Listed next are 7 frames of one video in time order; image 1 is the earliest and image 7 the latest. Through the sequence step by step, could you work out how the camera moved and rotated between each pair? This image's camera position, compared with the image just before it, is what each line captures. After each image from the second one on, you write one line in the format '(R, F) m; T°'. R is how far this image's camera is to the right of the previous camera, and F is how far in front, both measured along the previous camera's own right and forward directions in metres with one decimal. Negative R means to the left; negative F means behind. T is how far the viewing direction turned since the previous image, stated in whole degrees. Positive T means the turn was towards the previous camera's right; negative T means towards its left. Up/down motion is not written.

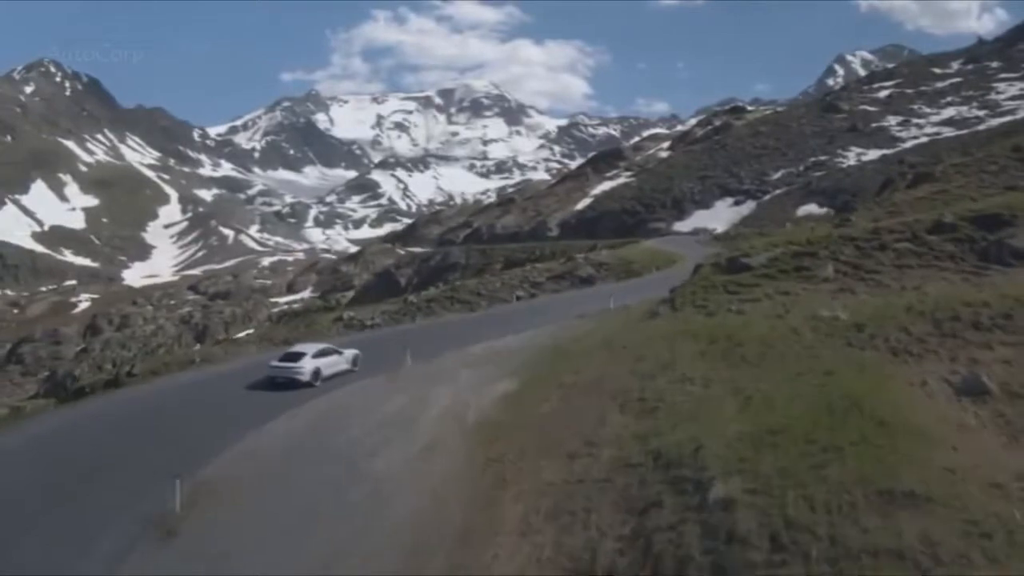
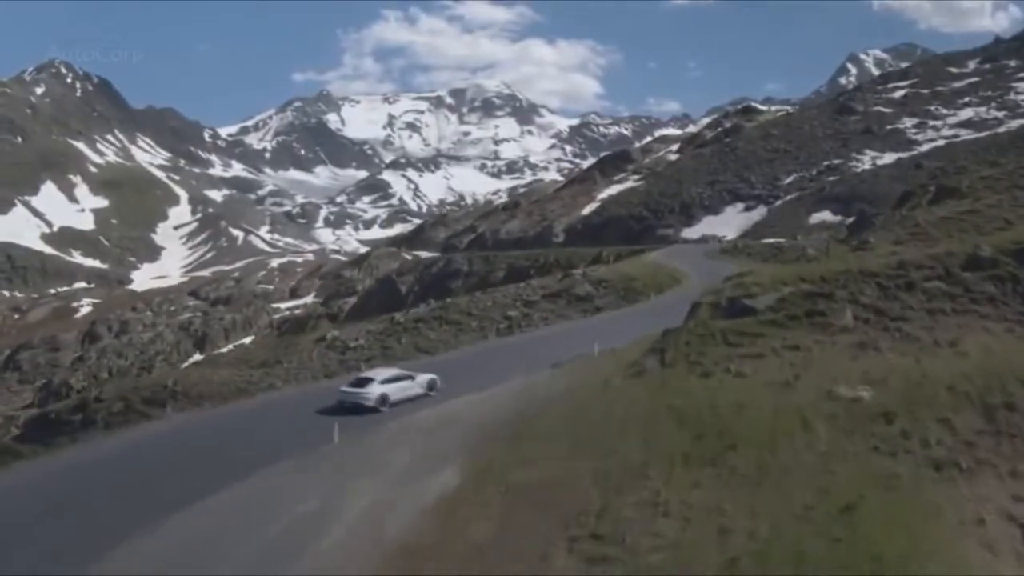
(+0.8, +3.2) m; -1°
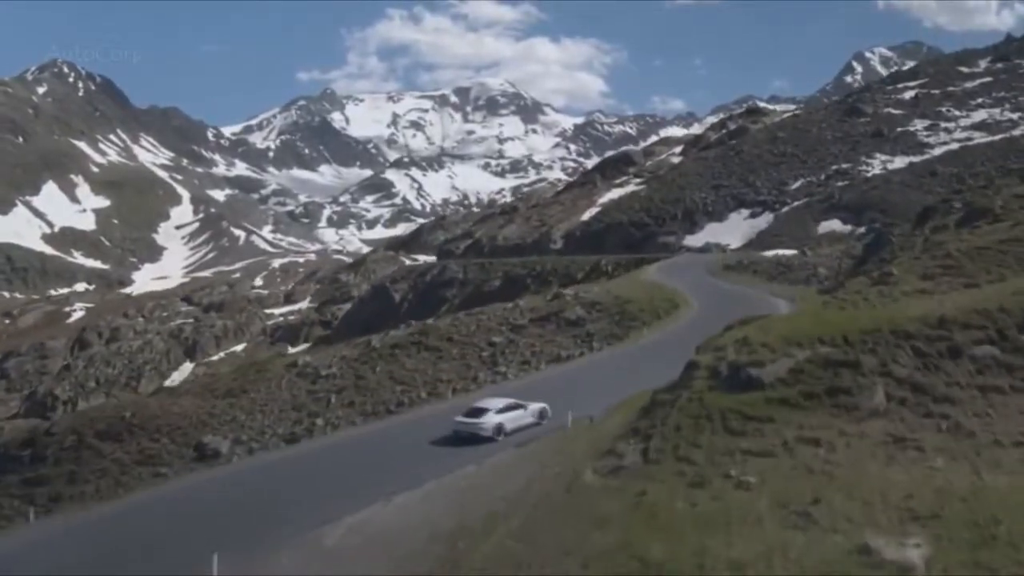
(+0.7, +3.7) m; 0°
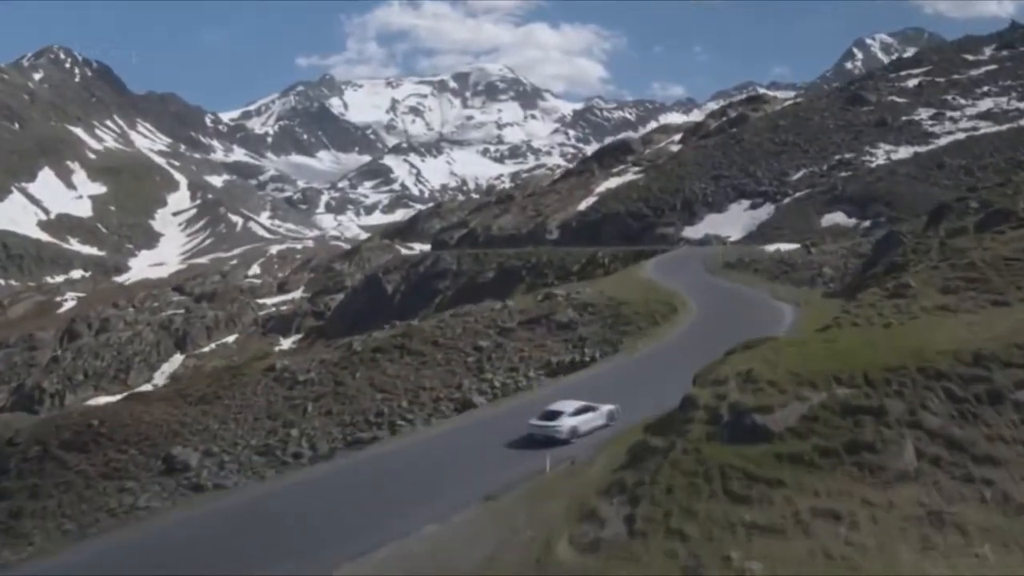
(+0.4, +2.3) m; 0°
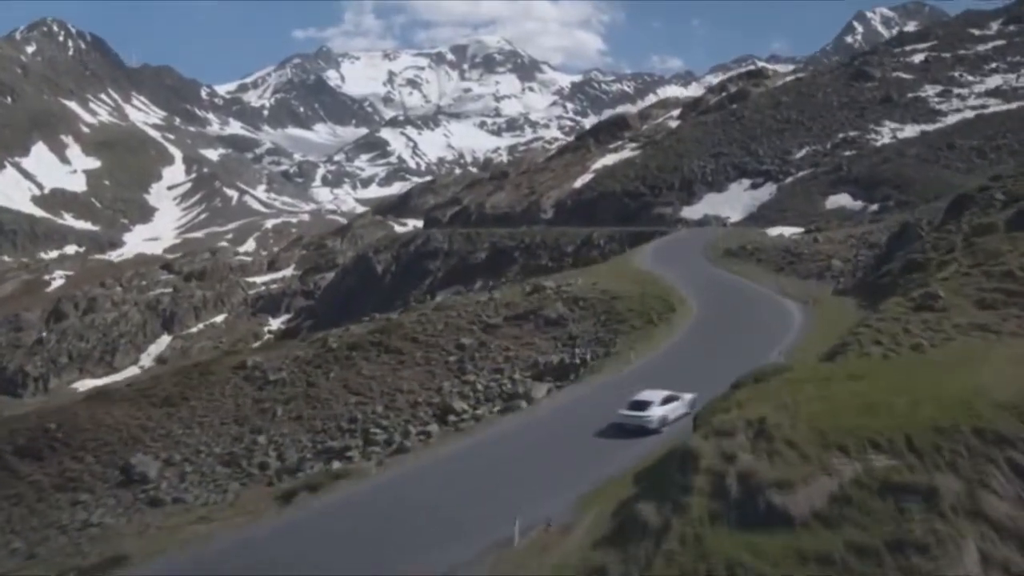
(+0.4, +2.8) m; 0°
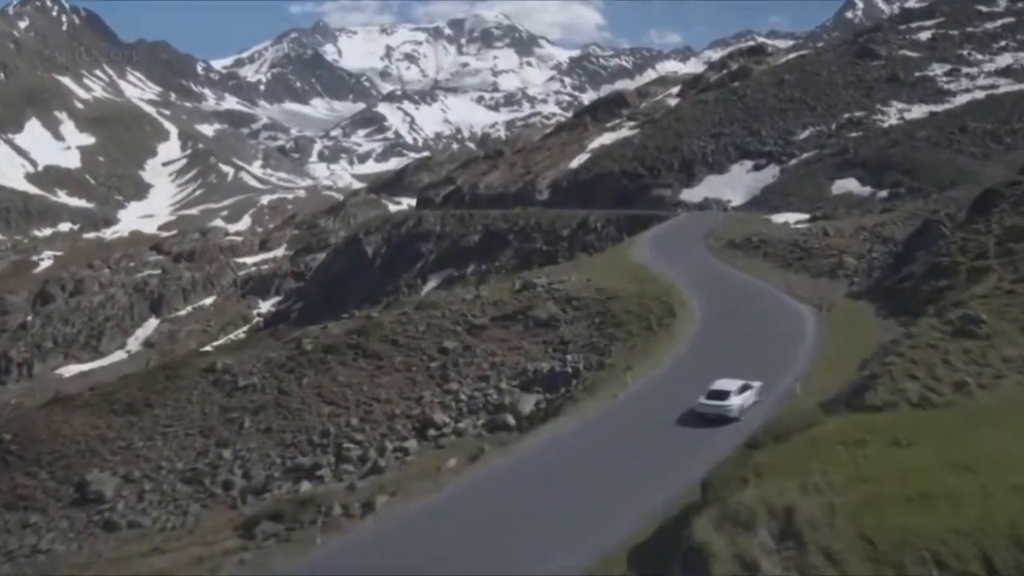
(+0.3, +2.8) m; 0°
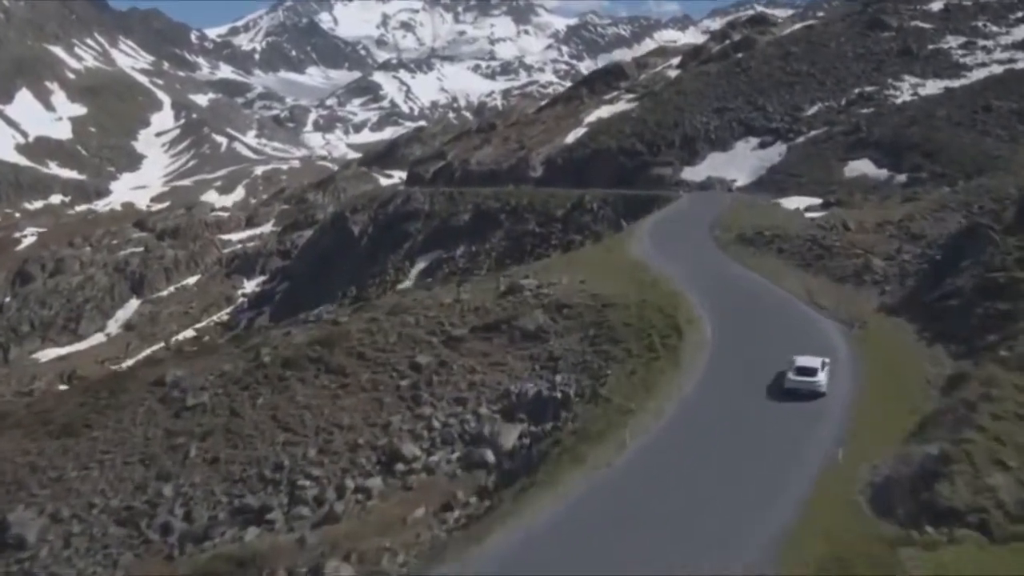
(+0.4, +4.1) m; 0°
